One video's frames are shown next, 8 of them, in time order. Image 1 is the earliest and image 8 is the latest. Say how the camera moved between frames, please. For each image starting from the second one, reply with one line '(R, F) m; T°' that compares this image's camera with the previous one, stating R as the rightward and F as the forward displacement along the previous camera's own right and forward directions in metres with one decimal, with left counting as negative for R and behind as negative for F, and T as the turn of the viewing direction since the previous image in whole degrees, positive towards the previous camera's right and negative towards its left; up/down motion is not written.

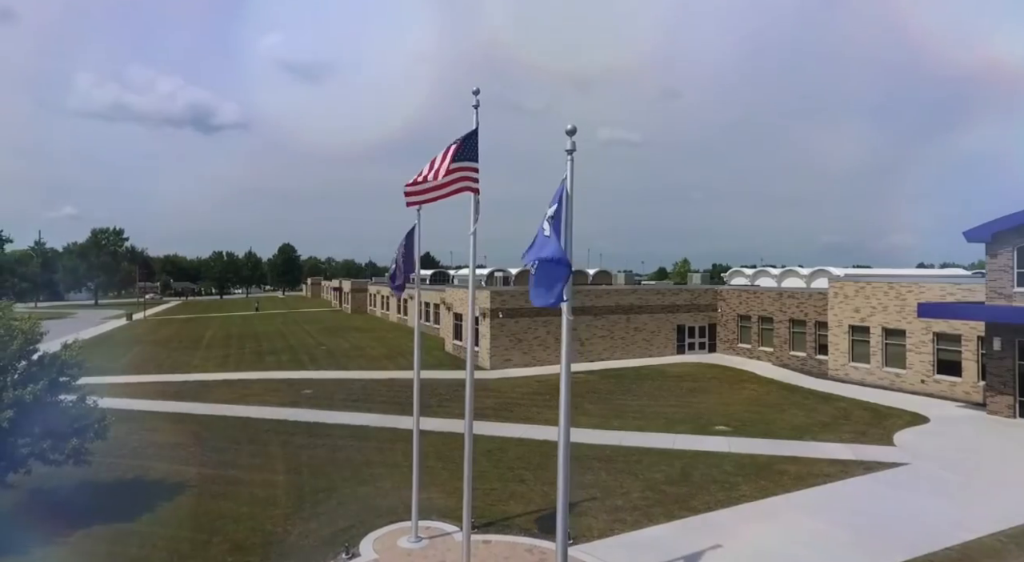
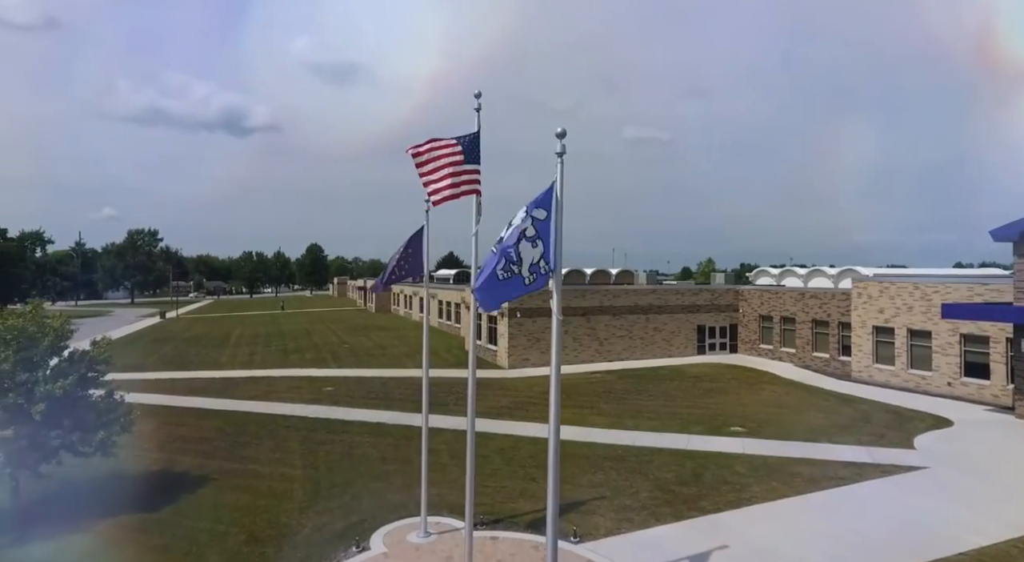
(+0.5, -0.2) m; -3°
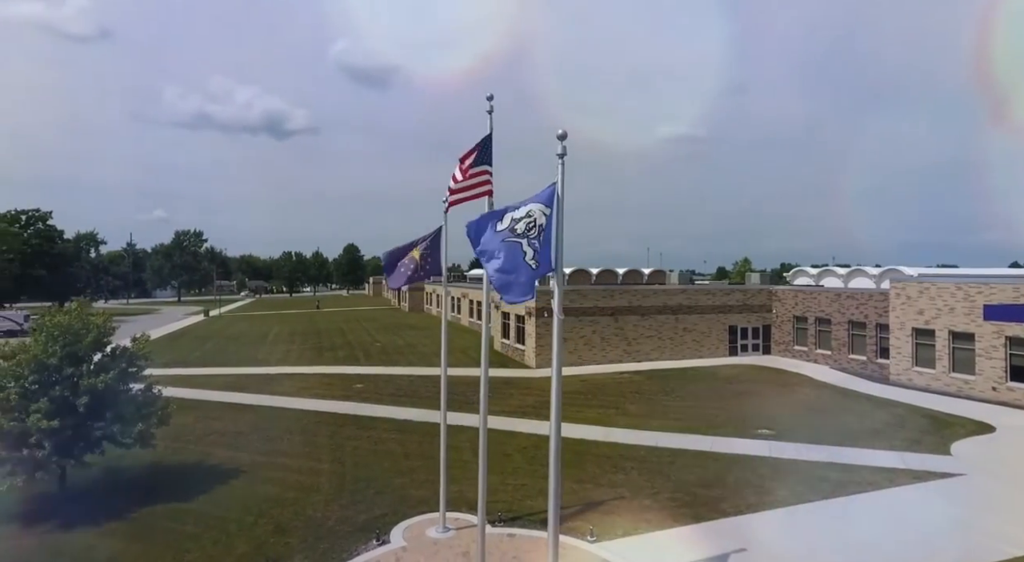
(+0.5, -0.1) m; -4°
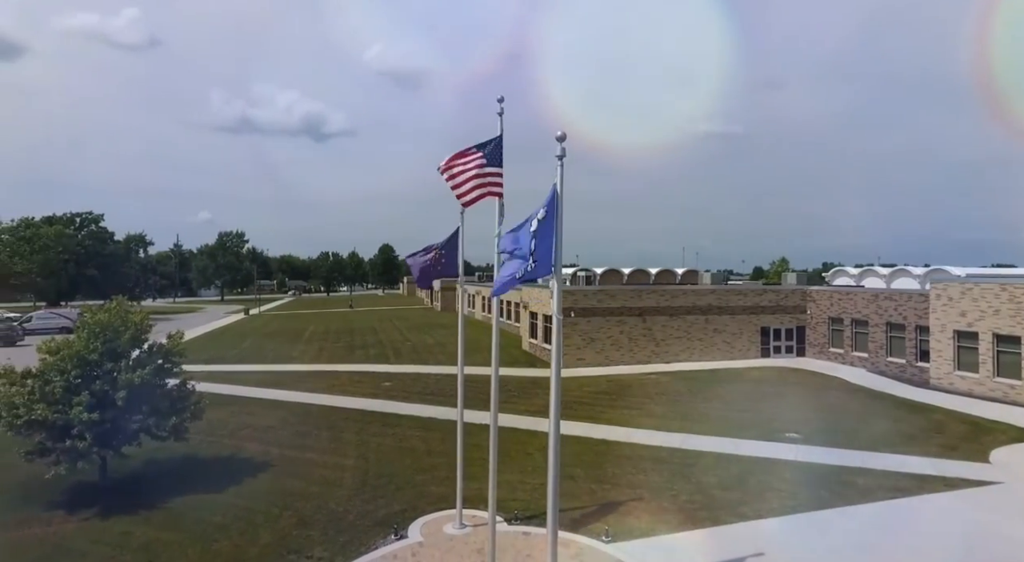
(+0.5, -0.1) m; -4°
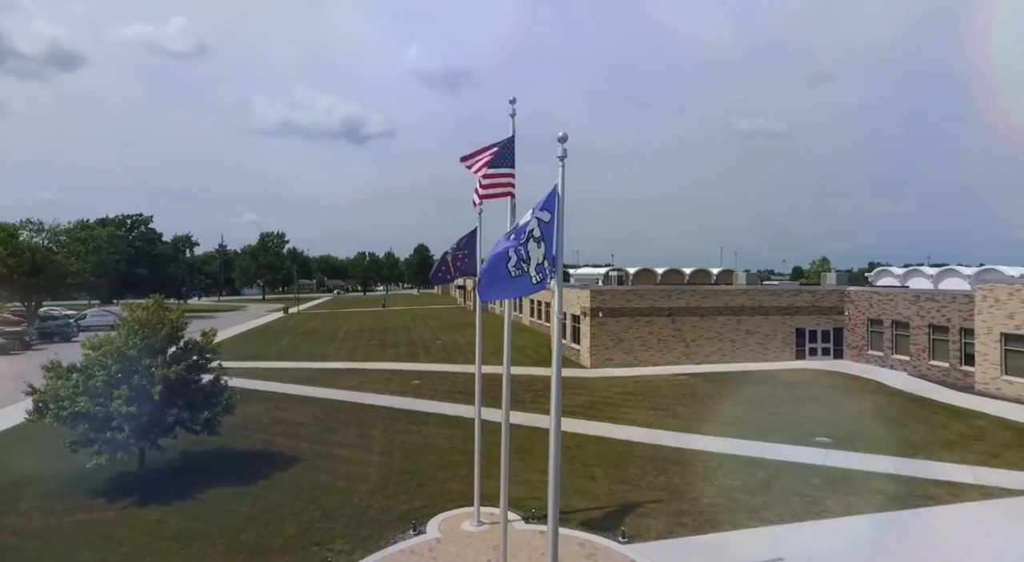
(+0.5, -0.1) m; -4°
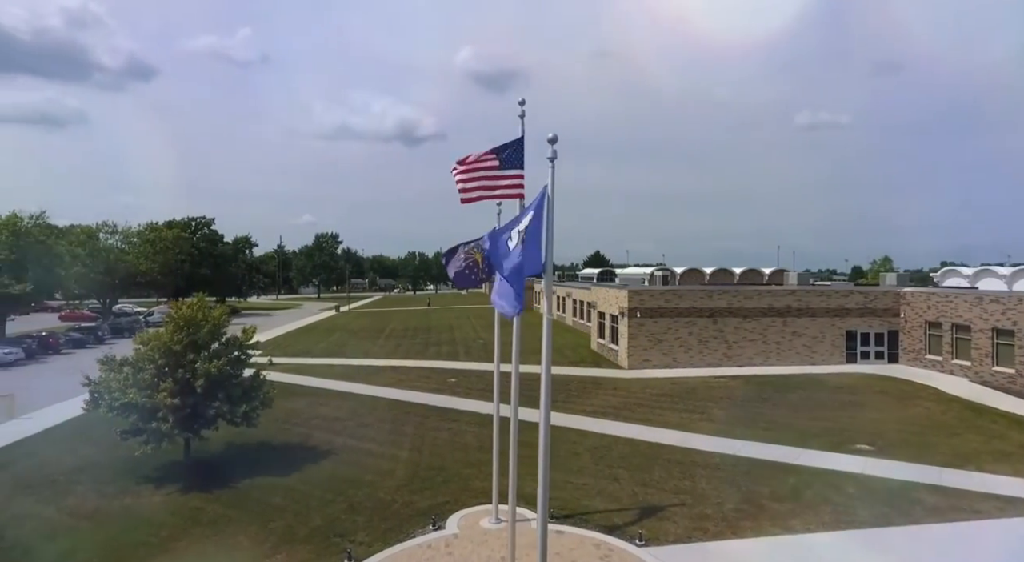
(+0.9, 0.0) m; -5°
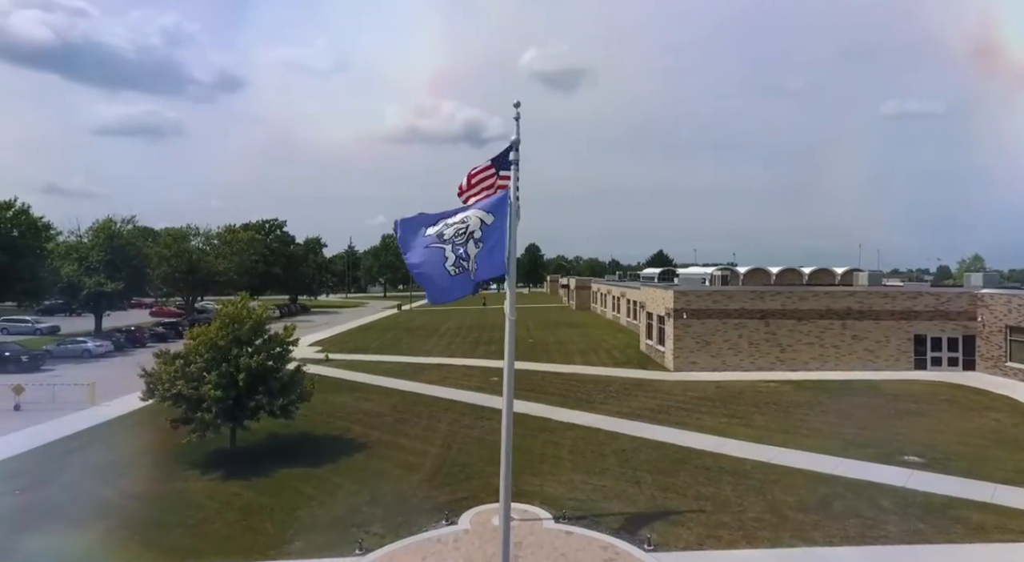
(+1.5, +0.1) m; -7°
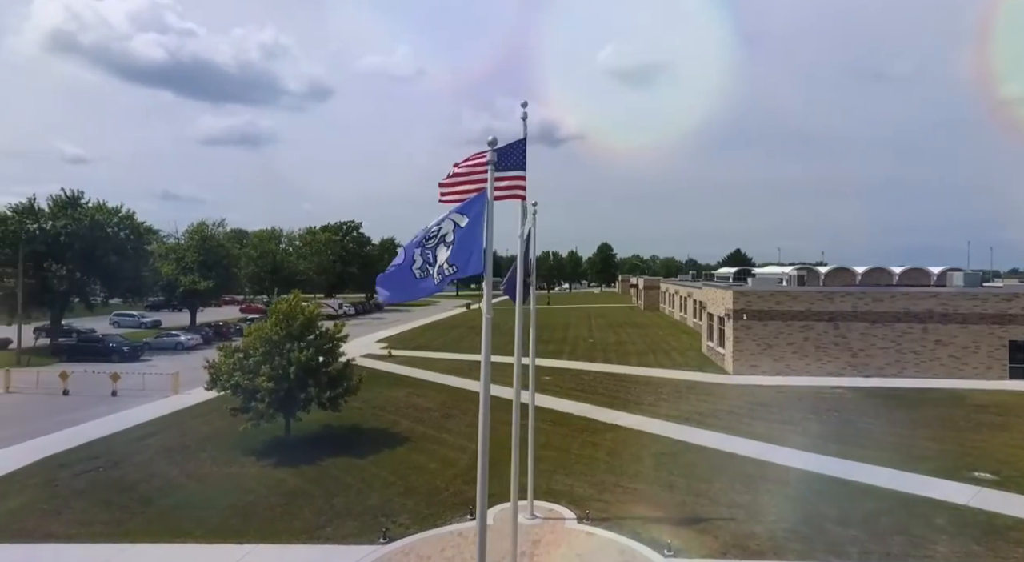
(+1.4, +0.2) m; -8°
